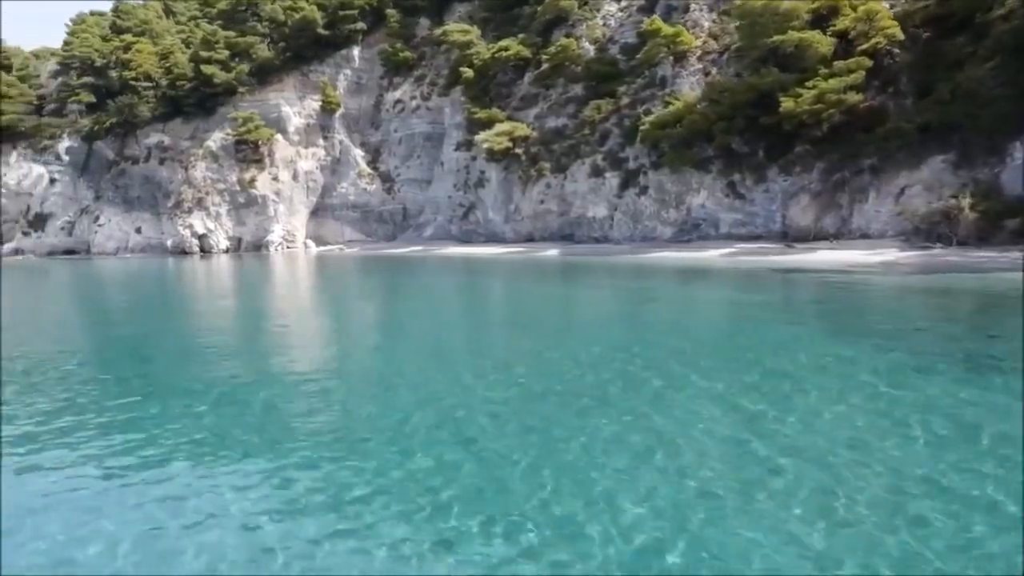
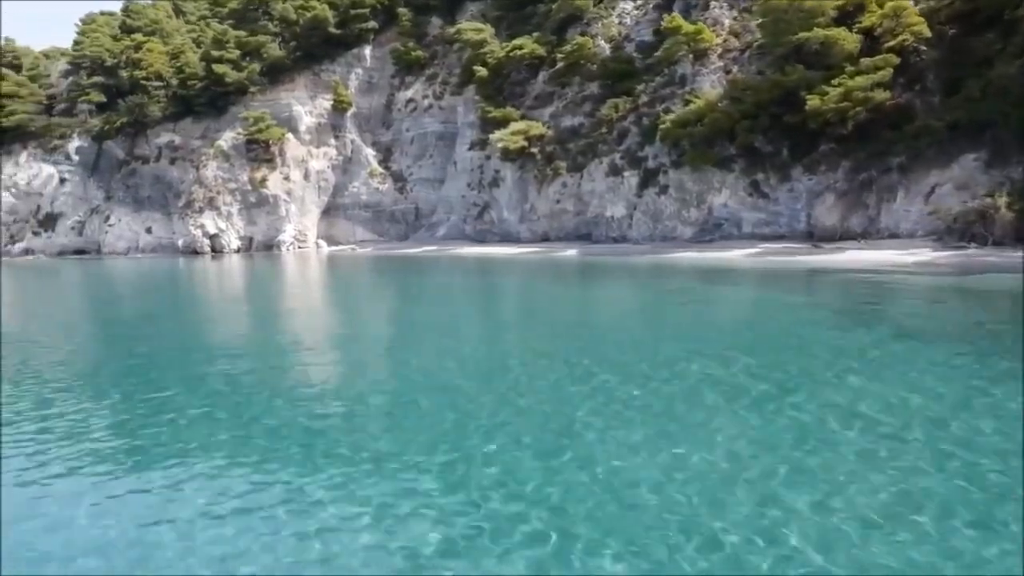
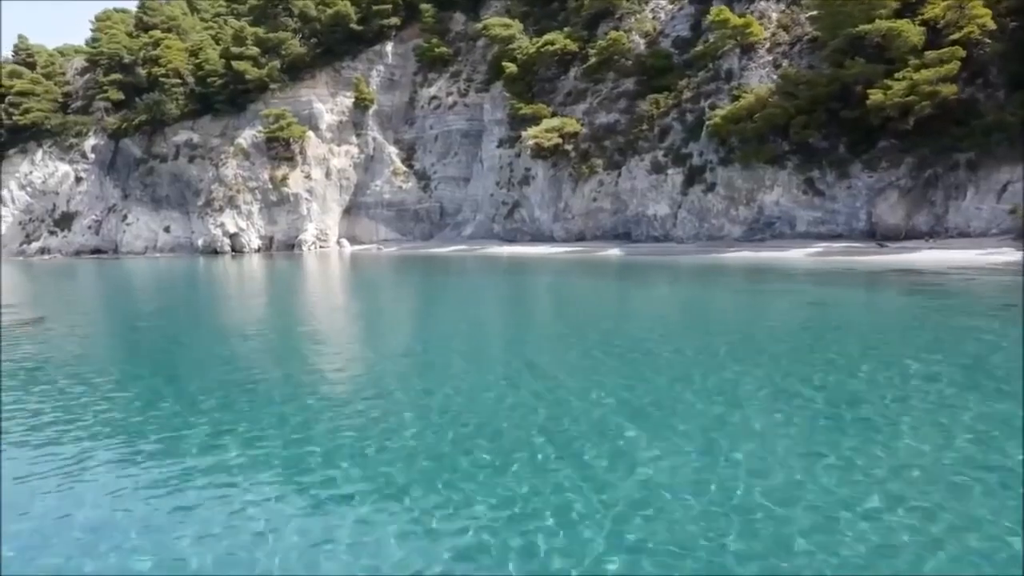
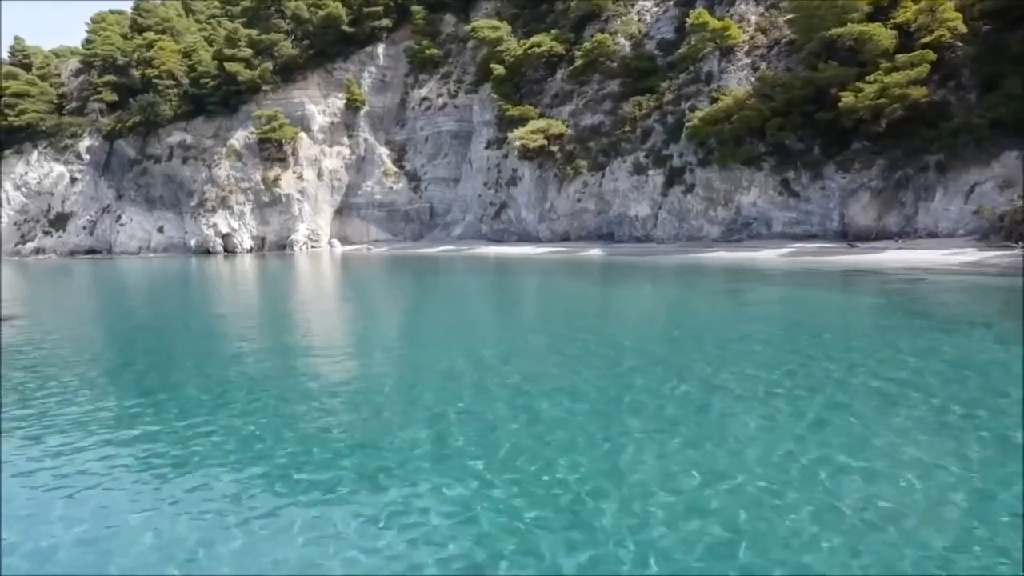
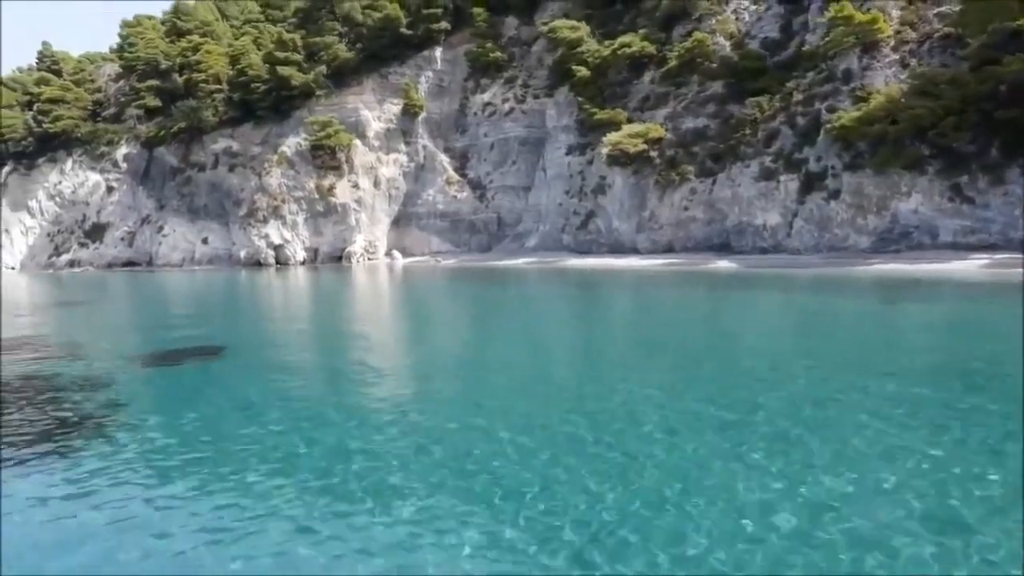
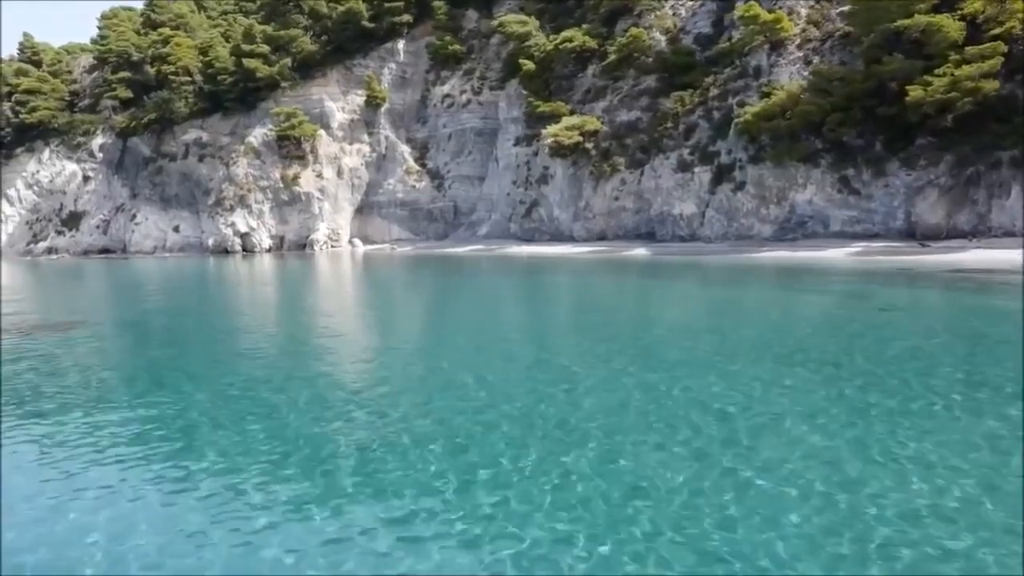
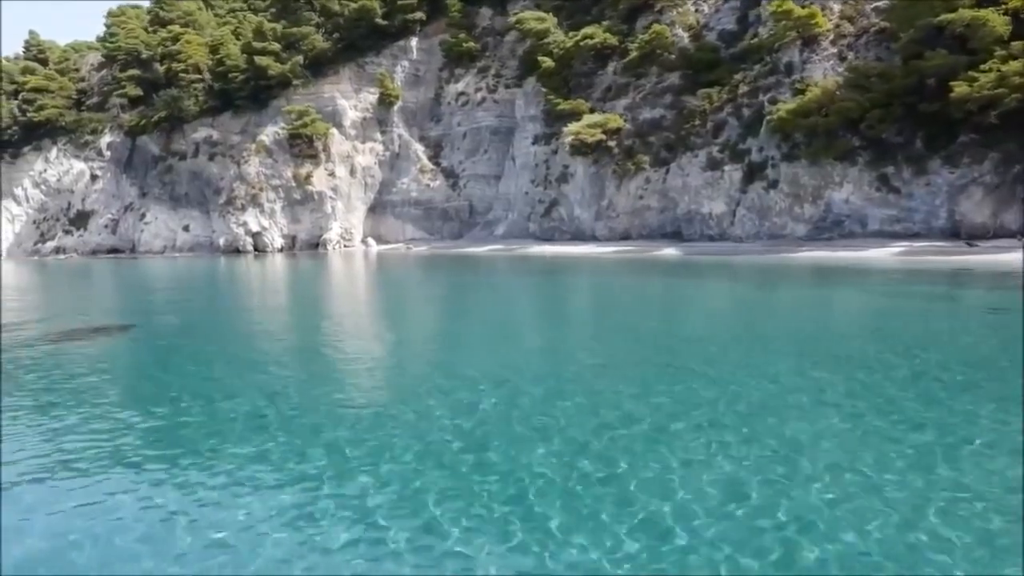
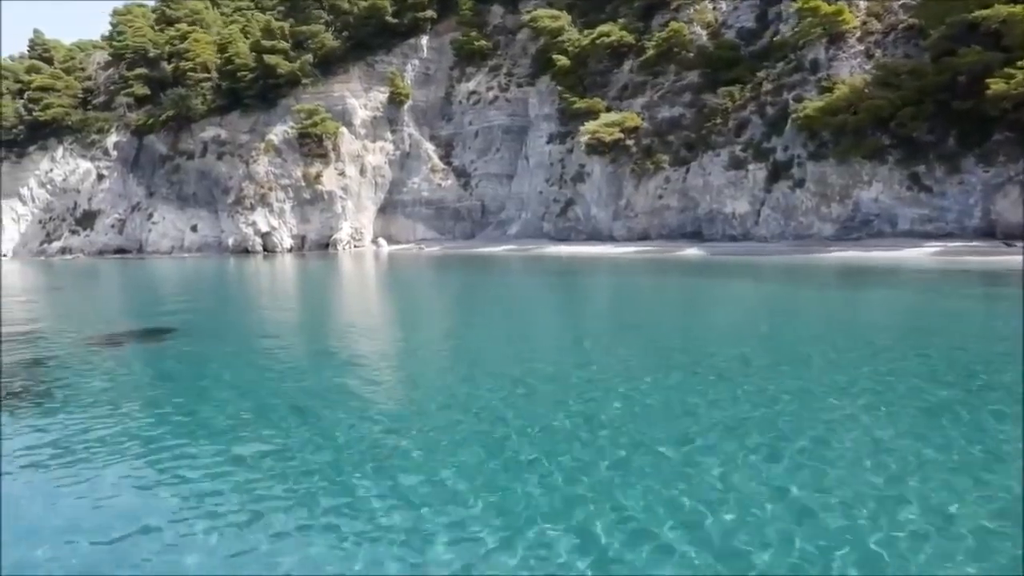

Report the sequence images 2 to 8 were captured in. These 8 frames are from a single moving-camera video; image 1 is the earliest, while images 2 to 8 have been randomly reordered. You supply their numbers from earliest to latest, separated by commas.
2, 4, 3, 6, 7, 8, 5
